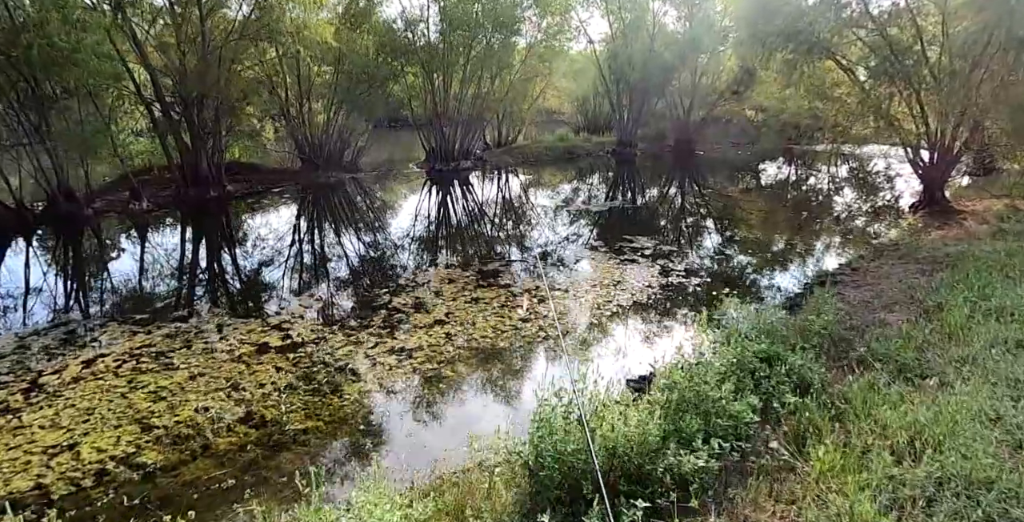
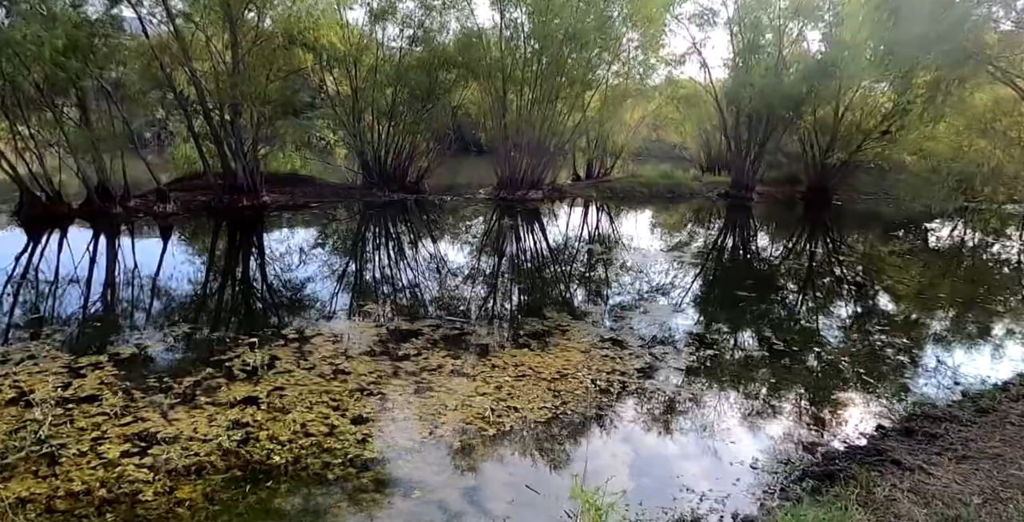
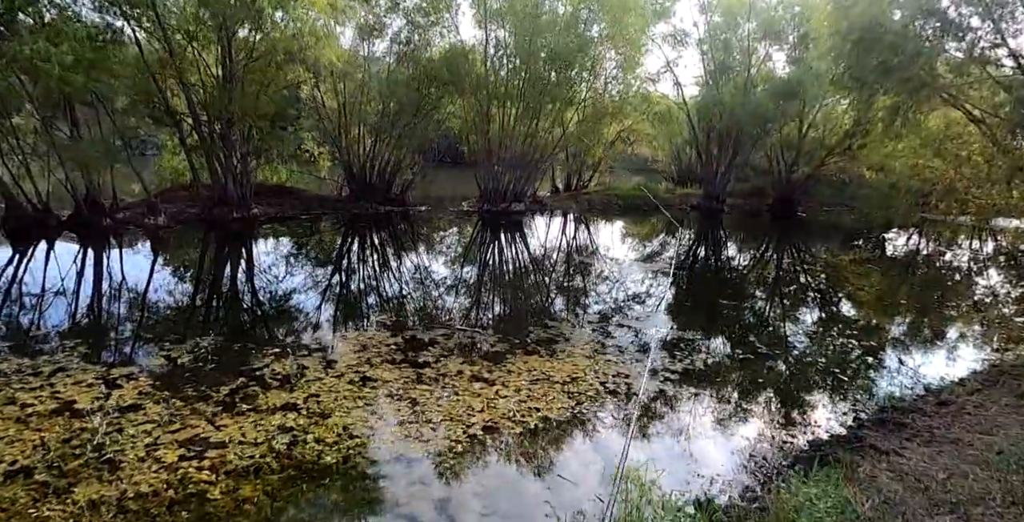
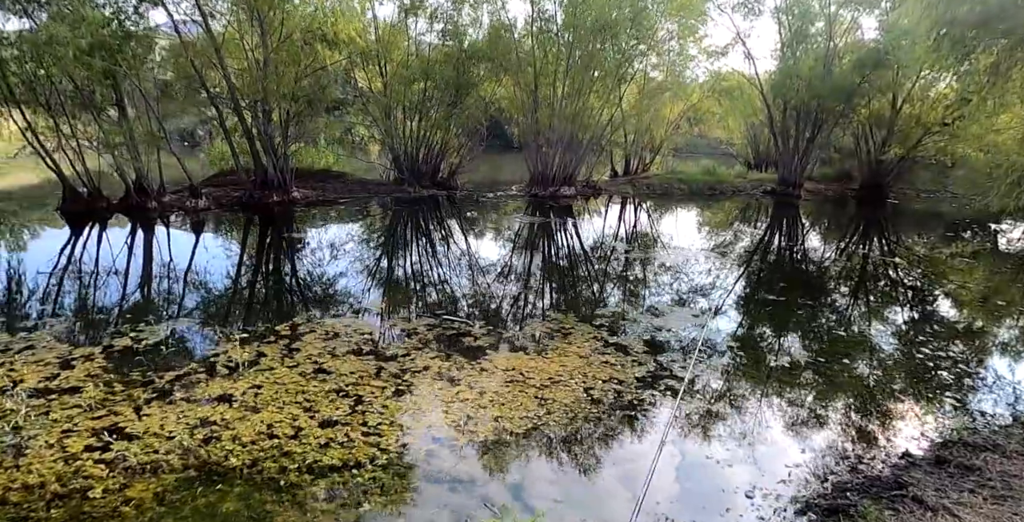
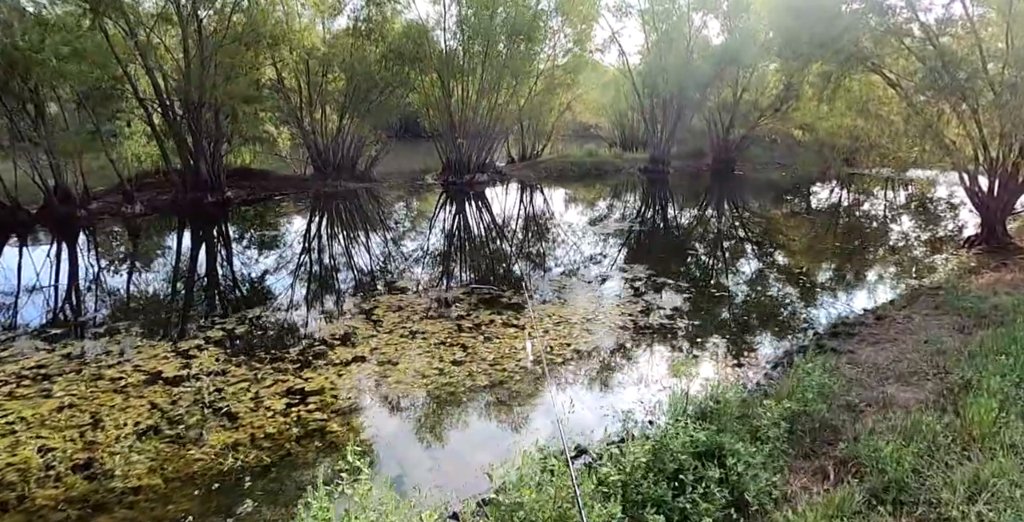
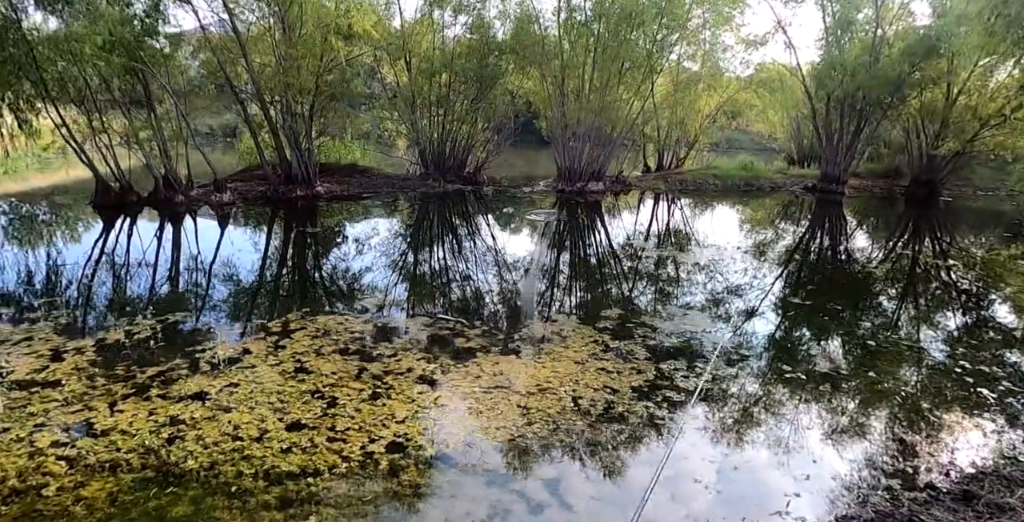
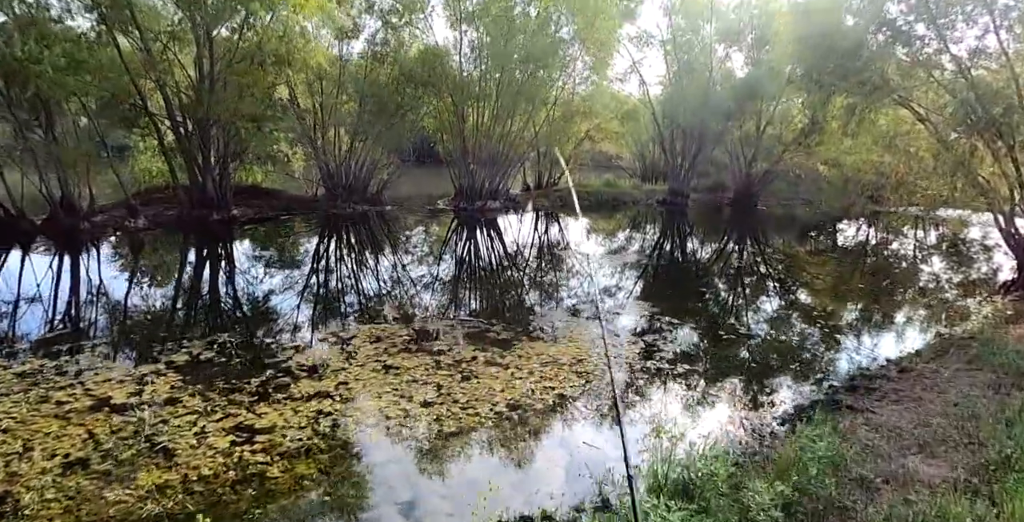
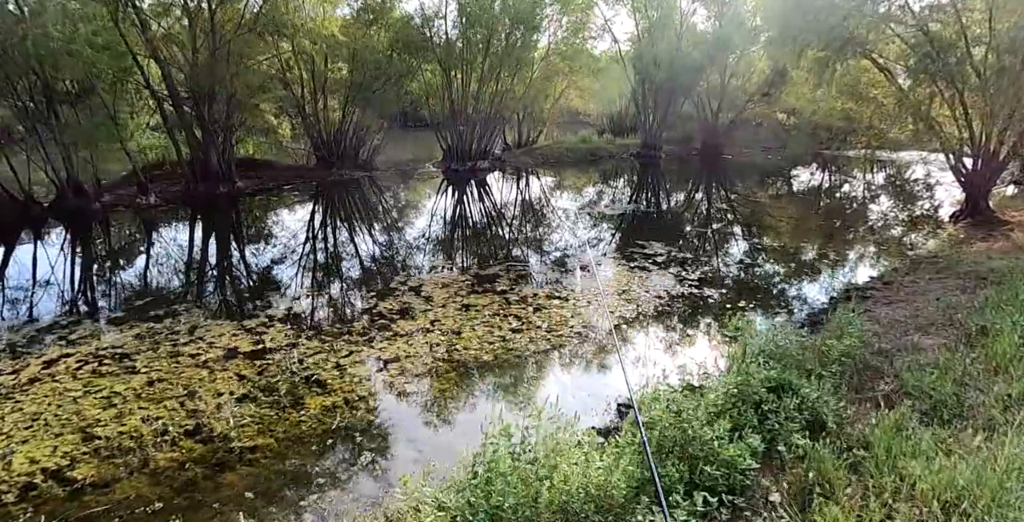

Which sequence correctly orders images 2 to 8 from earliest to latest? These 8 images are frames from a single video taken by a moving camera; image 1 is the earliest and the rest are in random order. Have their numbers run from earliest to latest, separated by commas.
8, 5, 7, 3, 2, 4, 6
